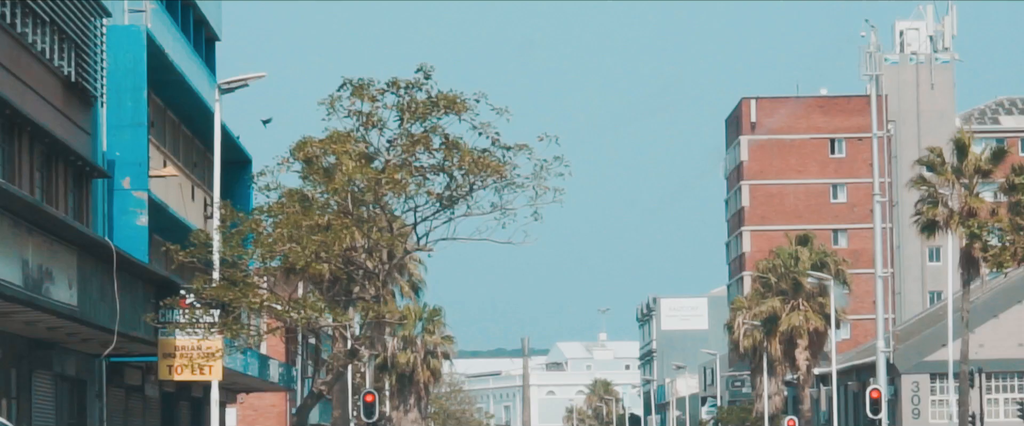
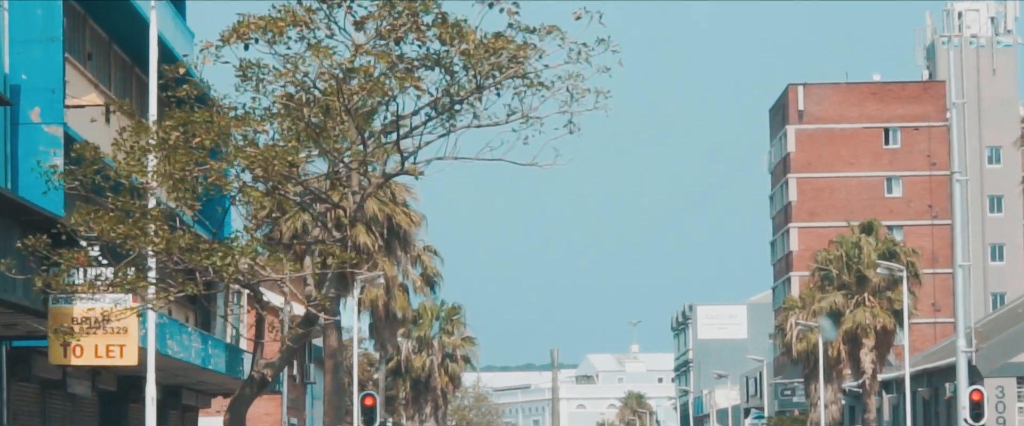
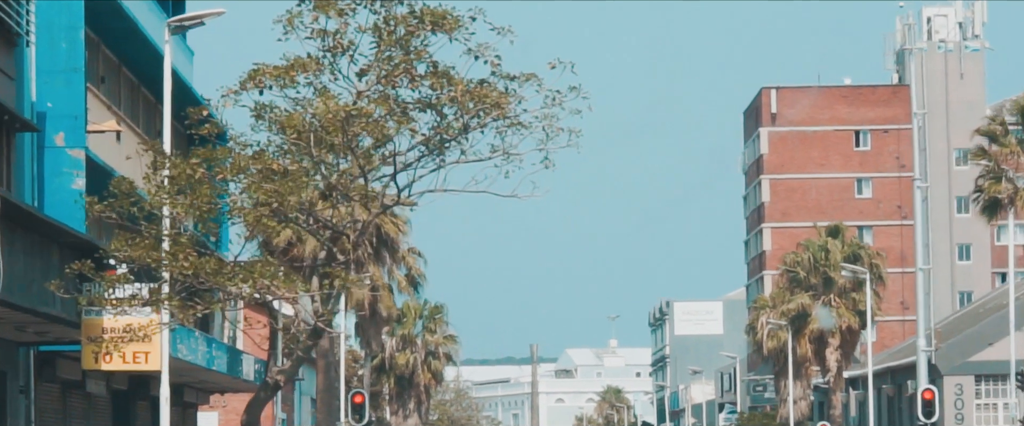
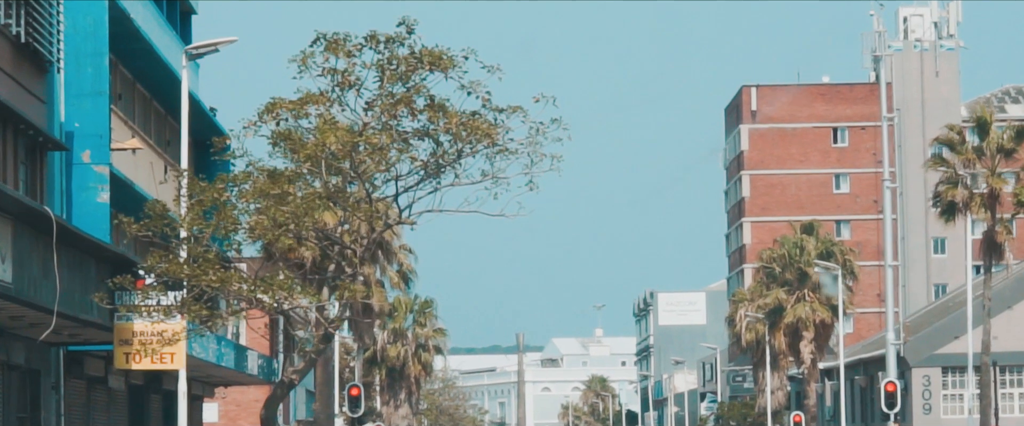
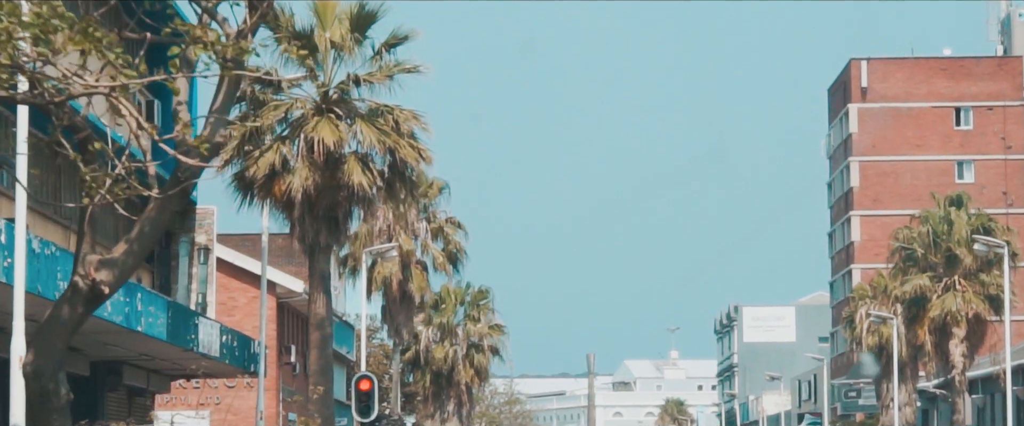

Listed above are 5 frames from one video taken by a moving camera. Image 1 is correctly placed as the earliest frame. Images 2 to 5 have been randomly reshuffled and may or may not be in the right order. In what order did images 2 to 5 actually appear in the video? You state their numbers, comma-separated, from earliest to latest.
4, 3, 2, 5
